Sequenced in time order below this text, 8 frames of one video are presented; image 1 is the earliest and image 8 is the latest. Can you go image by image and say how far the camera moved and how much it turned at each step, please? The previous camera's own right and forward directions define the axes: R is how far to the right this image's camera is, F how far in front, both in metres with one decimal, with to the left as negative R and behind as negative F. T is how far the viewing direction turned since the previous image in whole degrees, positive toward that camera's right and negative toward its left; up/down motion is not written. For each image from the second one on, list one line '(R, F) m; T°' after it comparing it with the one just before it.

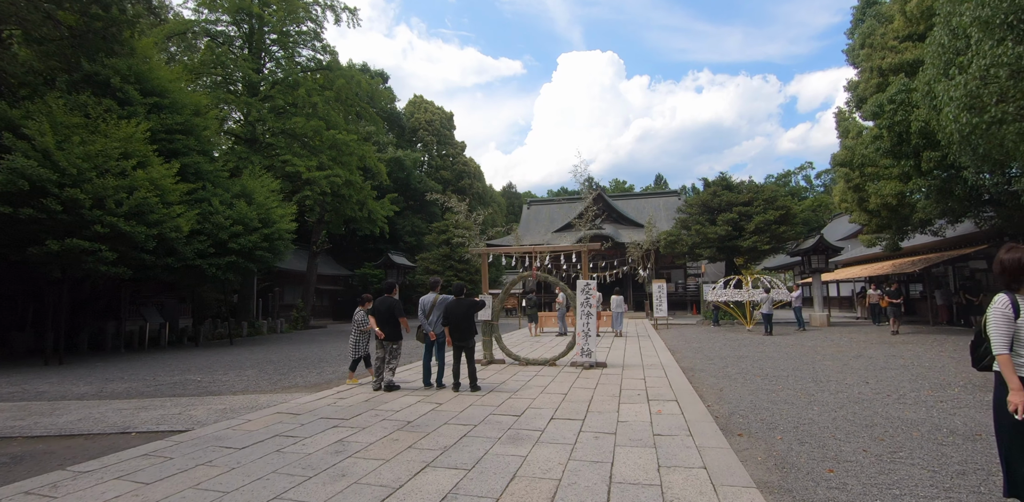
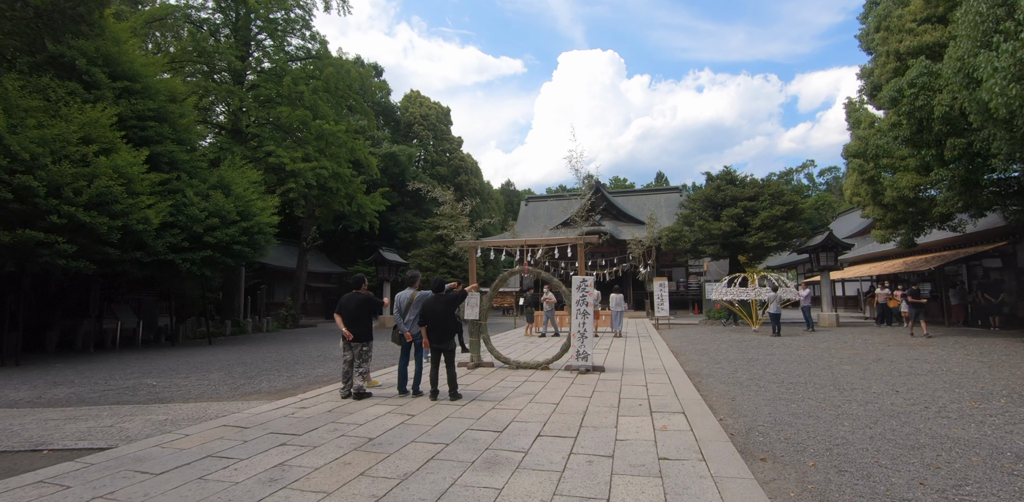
(+0.2, +0.7) m; 0°
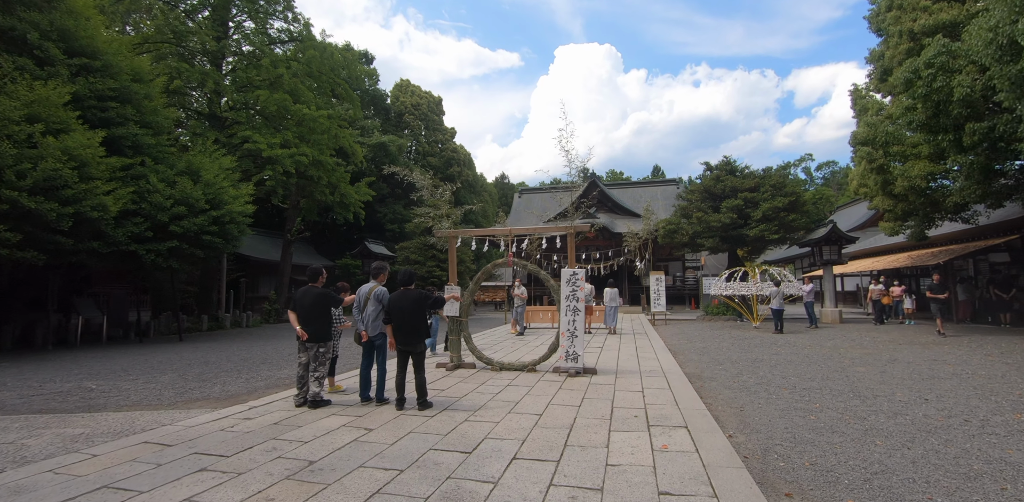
(+0.2, +0.7) m; +1°
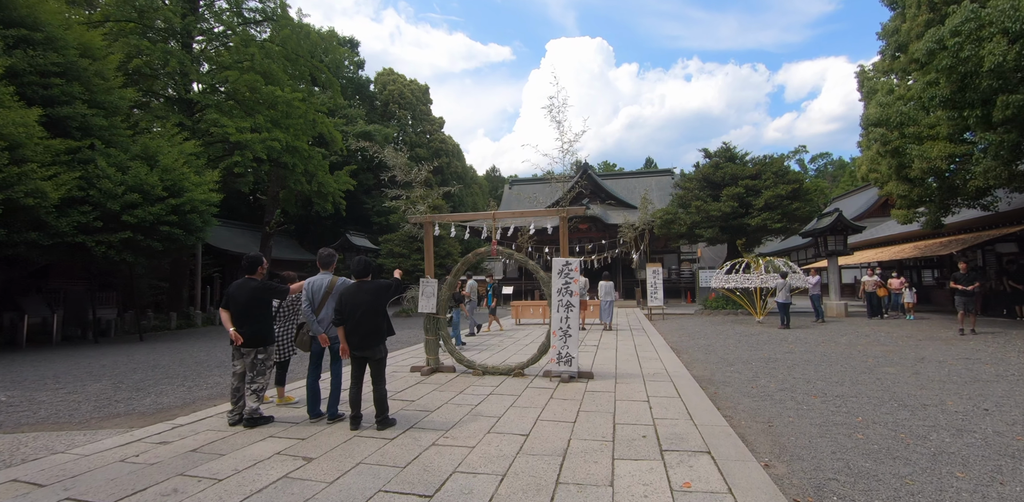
(+0.1, +0.9) m; +1°
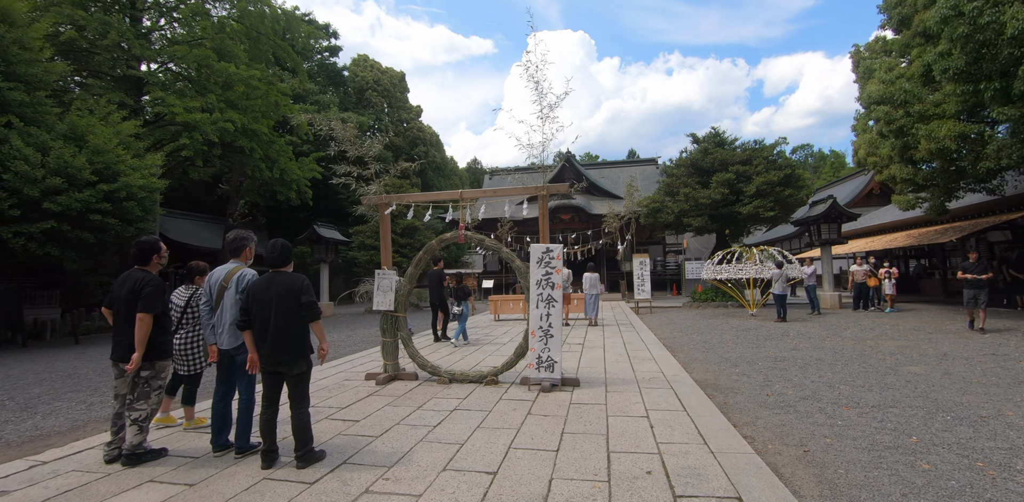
(+0.1, +0.9) m; +2°
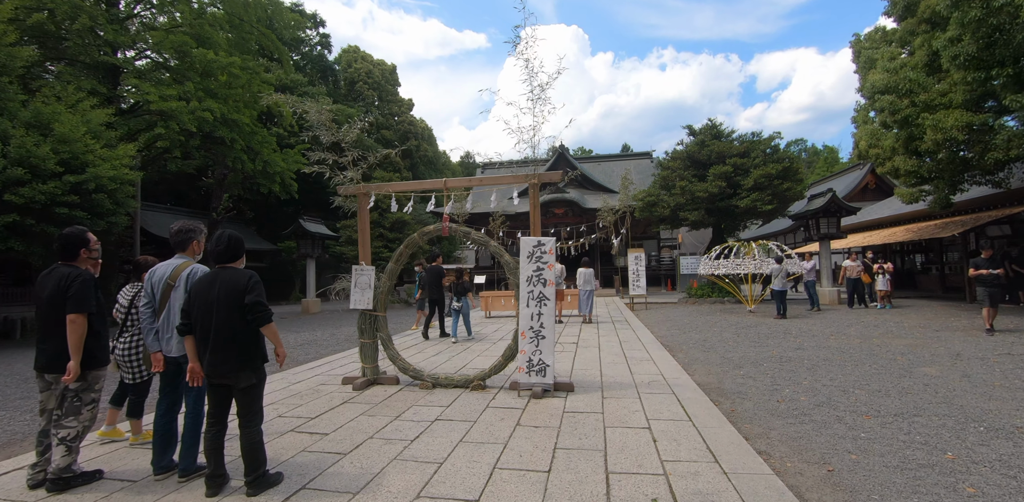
(0.0, +0.4) m; +1°
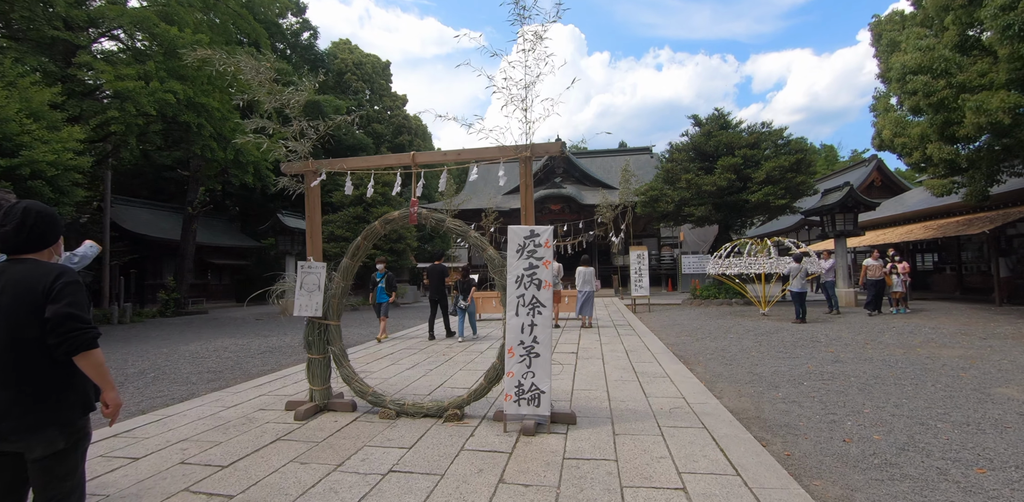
(+0.1, +1.0) m; +1°
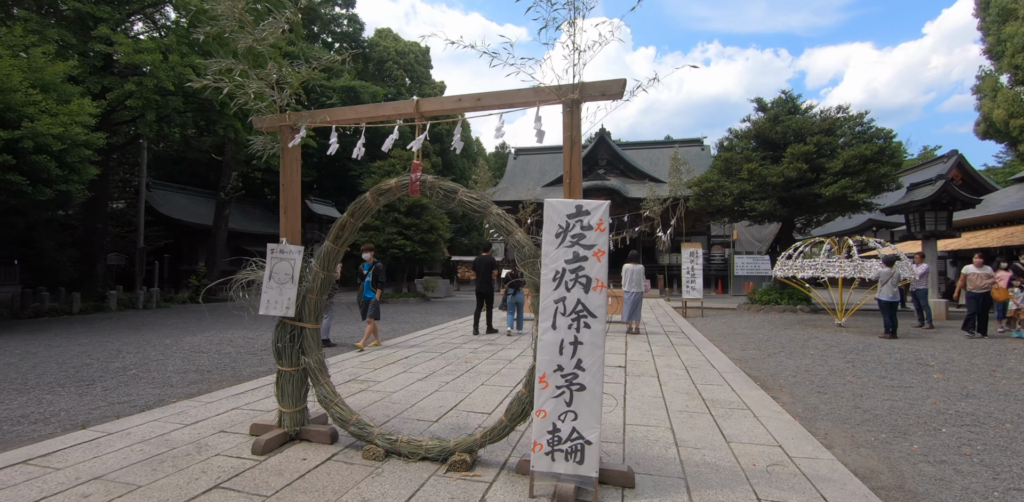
(0.0, +1.0) m; -4°
